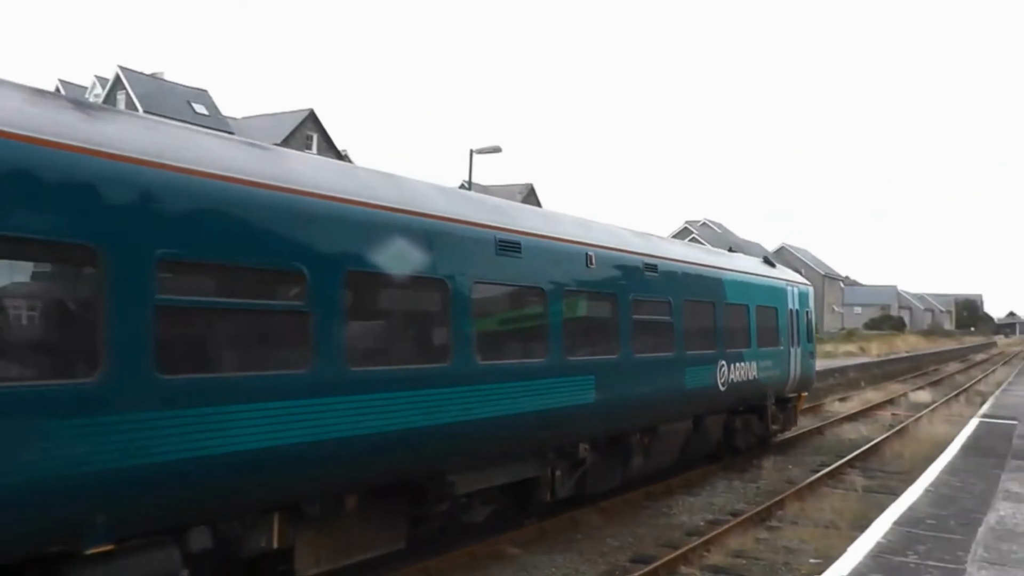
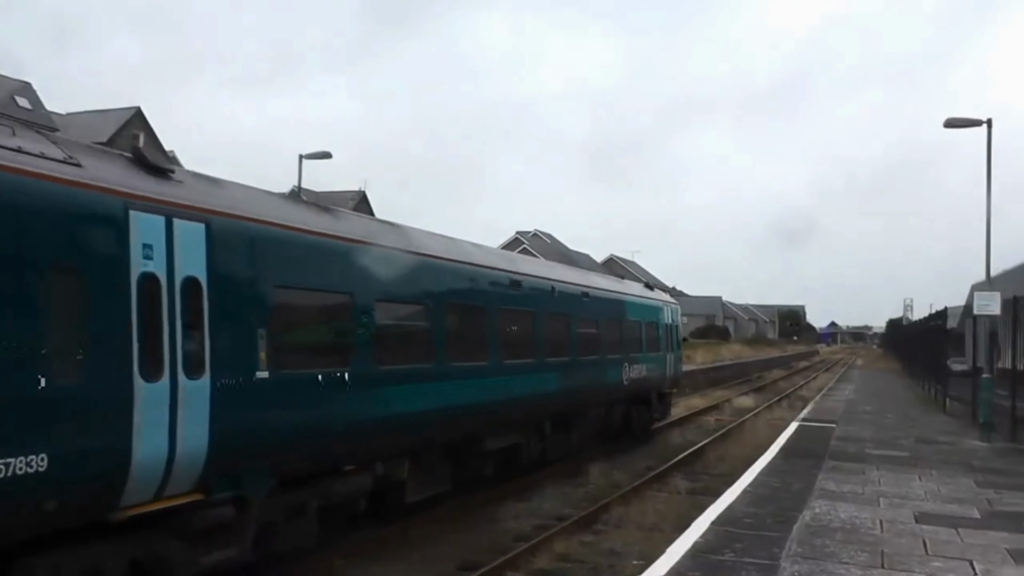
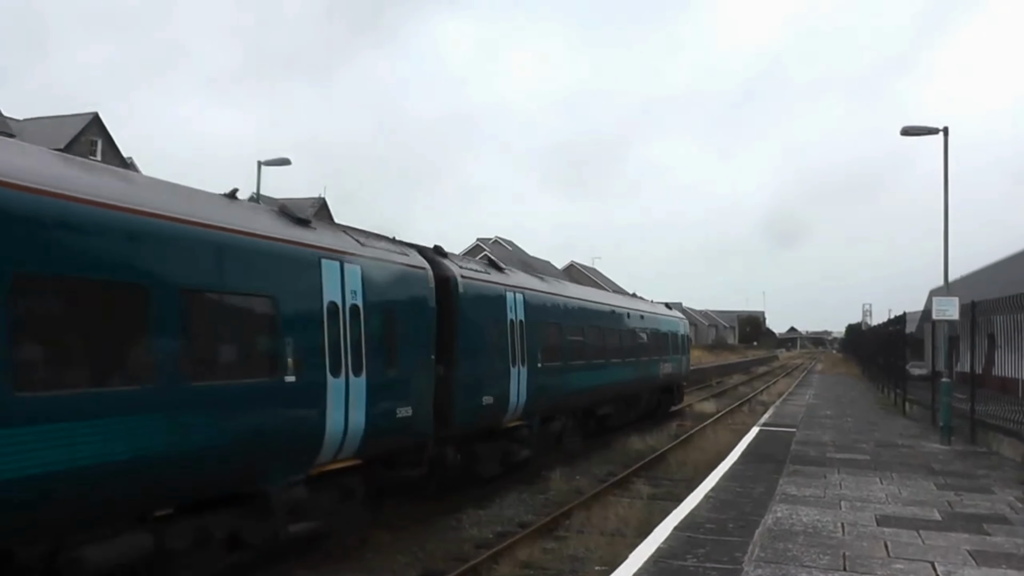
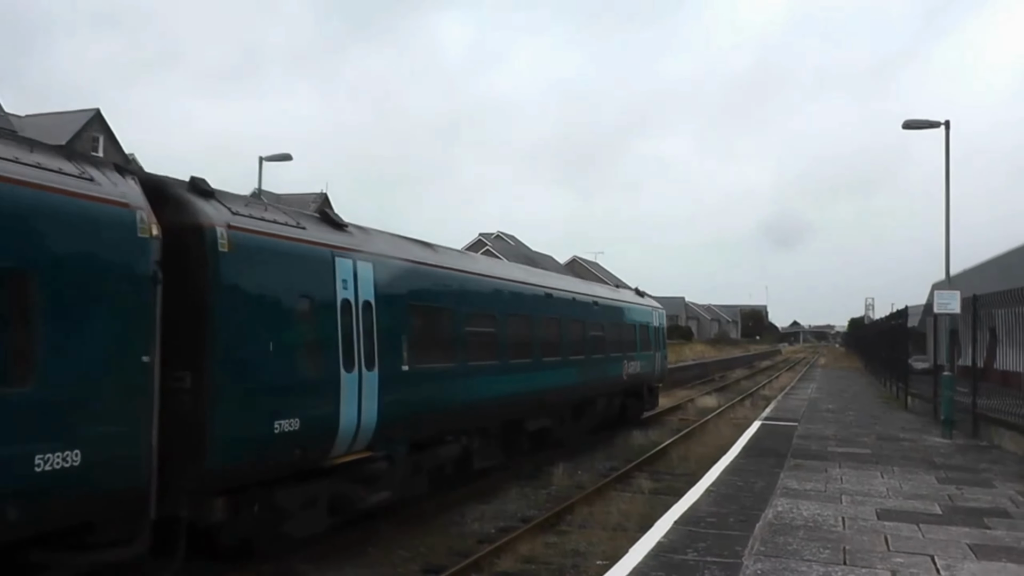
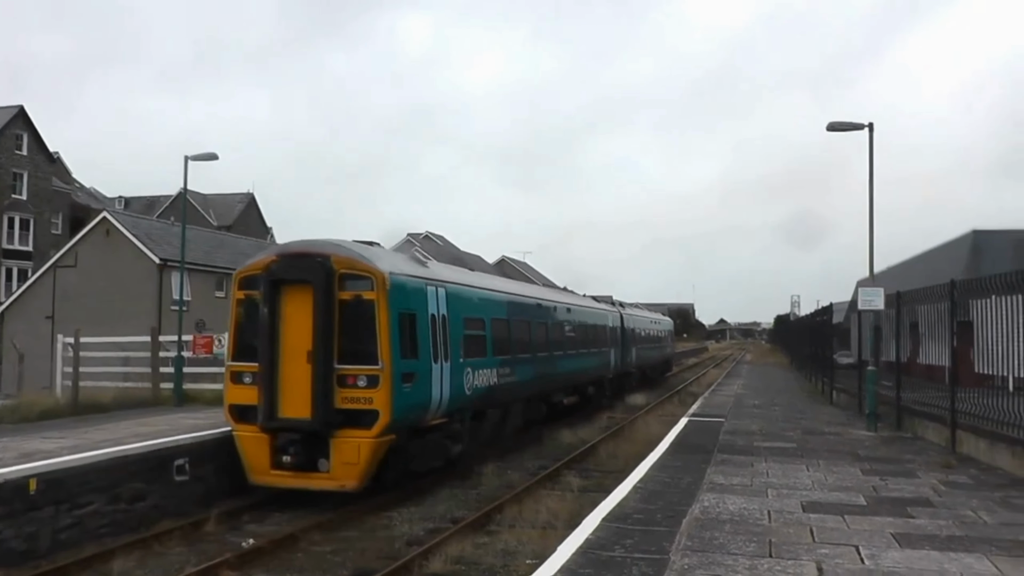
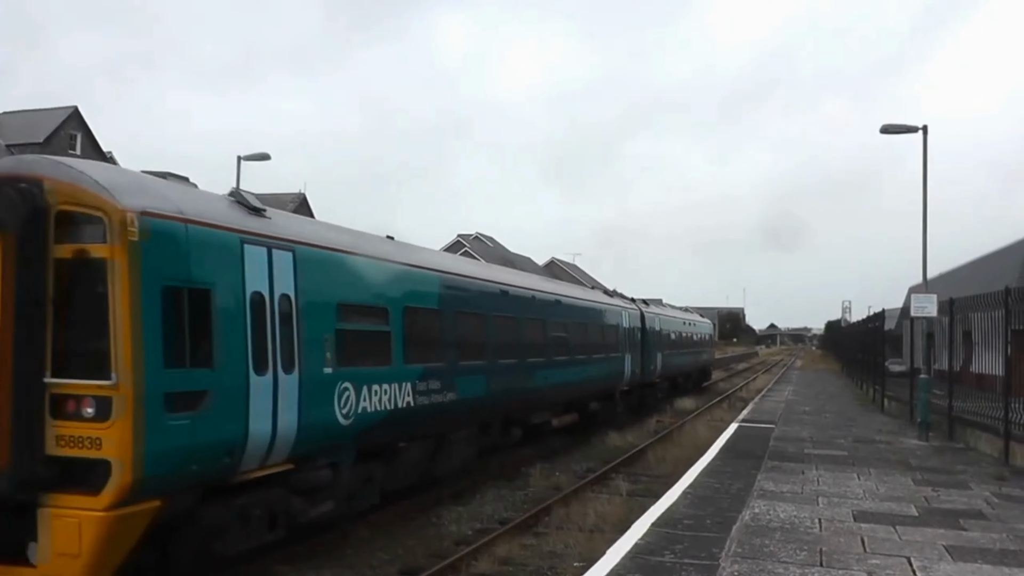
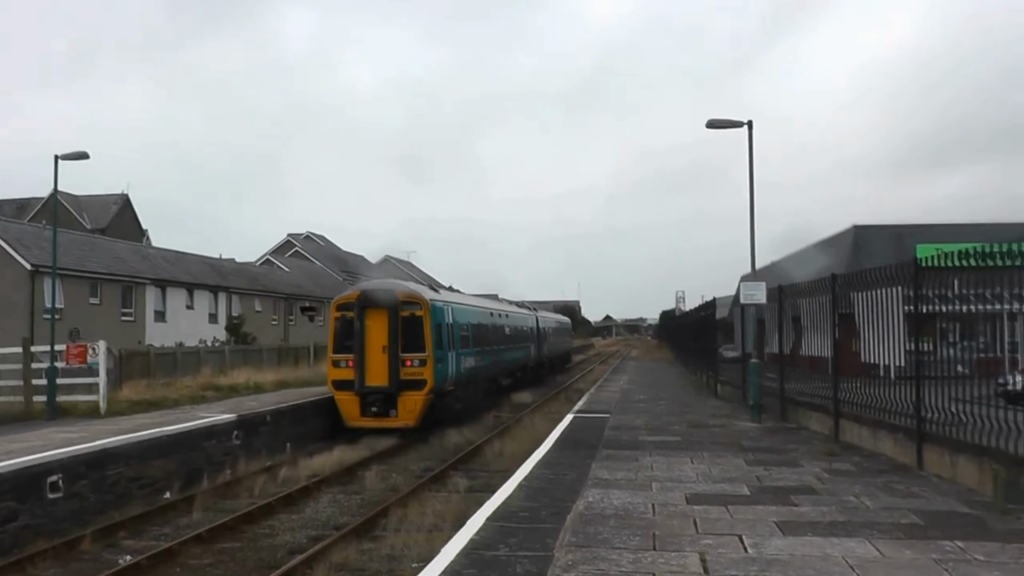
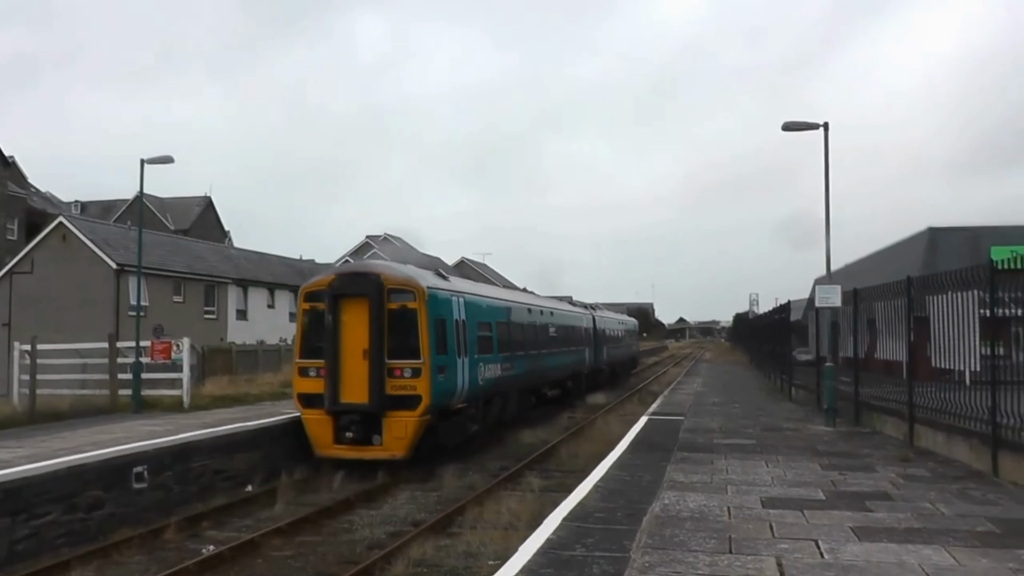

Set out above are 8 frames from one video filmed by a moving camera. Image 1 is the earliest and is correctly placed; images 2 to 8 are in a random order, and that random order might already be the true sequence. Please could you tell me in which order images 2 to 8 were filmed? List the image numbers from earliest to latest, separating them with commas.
2, 4, 3, 6, 5, 8, 7
